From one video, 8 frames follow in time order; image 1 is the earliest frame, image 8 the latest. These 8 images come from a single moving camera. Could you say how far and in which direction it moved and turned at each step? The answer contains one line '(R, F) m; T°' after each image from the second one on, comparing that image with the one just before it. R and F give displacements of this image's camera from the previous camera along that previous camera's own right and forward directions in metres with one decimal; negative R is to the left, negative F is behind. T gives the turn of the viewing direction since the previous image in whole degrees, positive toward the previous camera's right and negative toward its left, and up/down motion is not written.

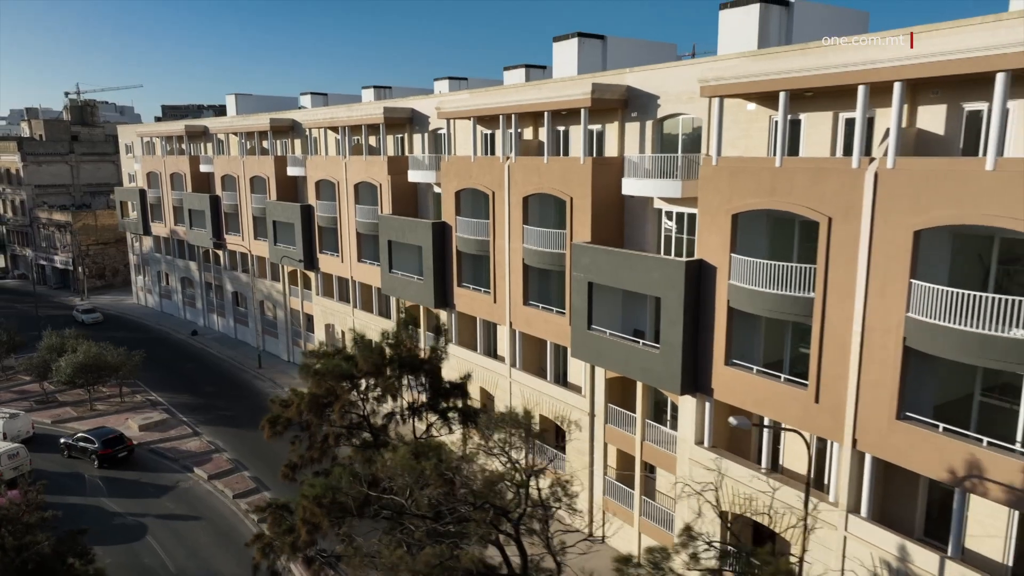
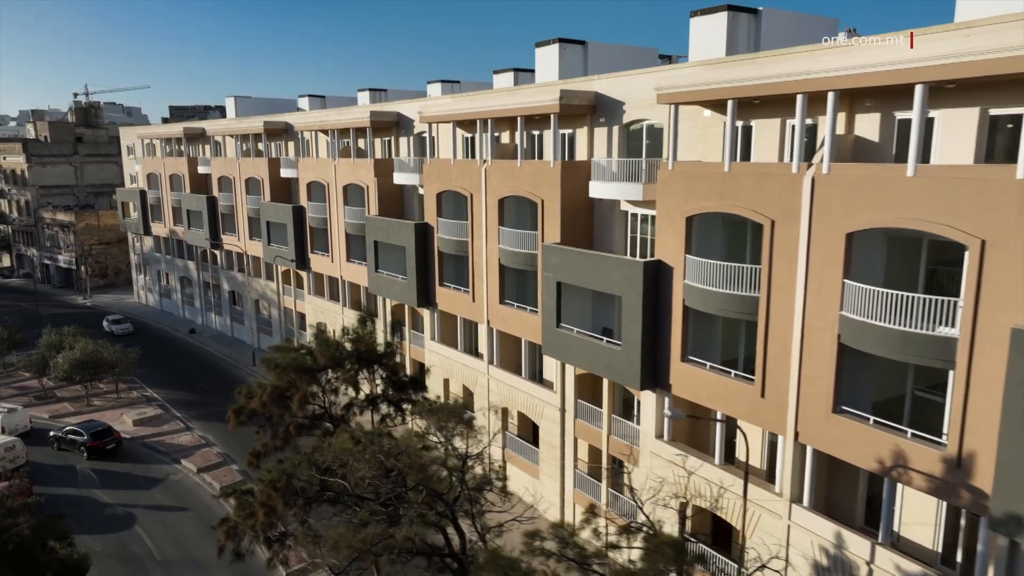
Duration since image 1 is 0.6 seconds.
(+1.2, -0.8) m; -1°
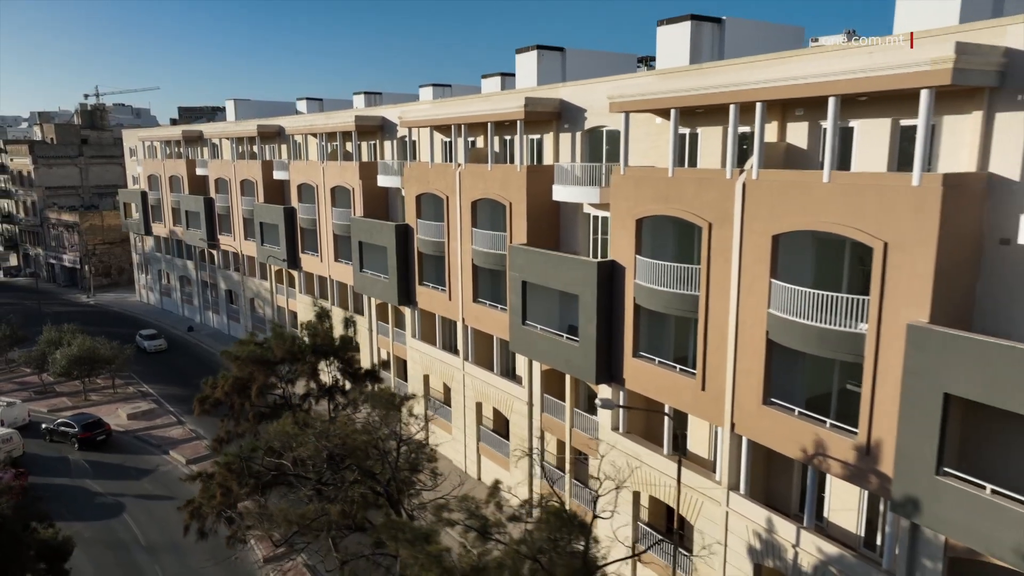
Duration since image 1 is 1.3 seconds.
(+1.4, -1.0) m; -1°
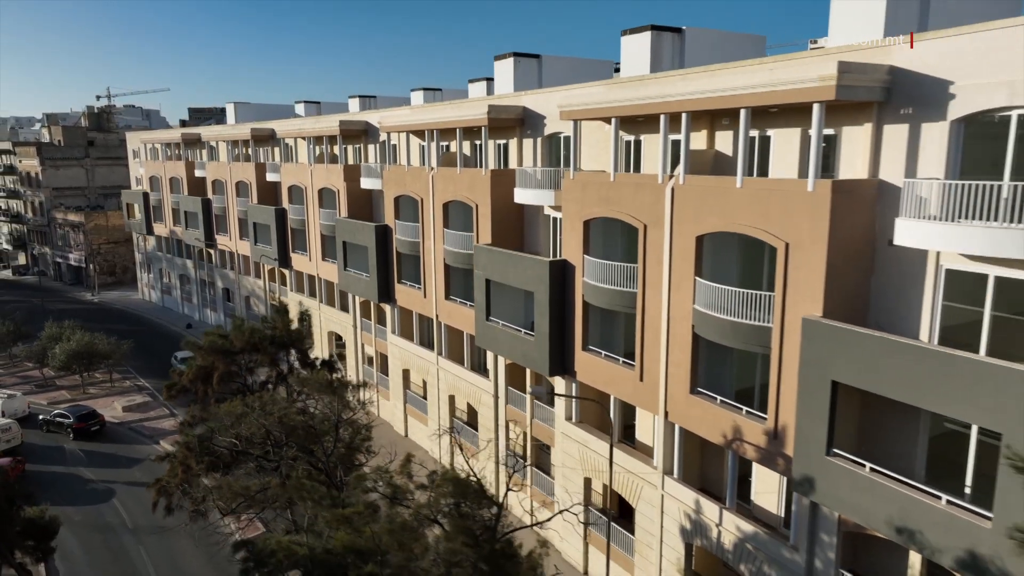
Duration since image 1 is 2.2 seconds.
(+1.6, -1.3) m; -1°
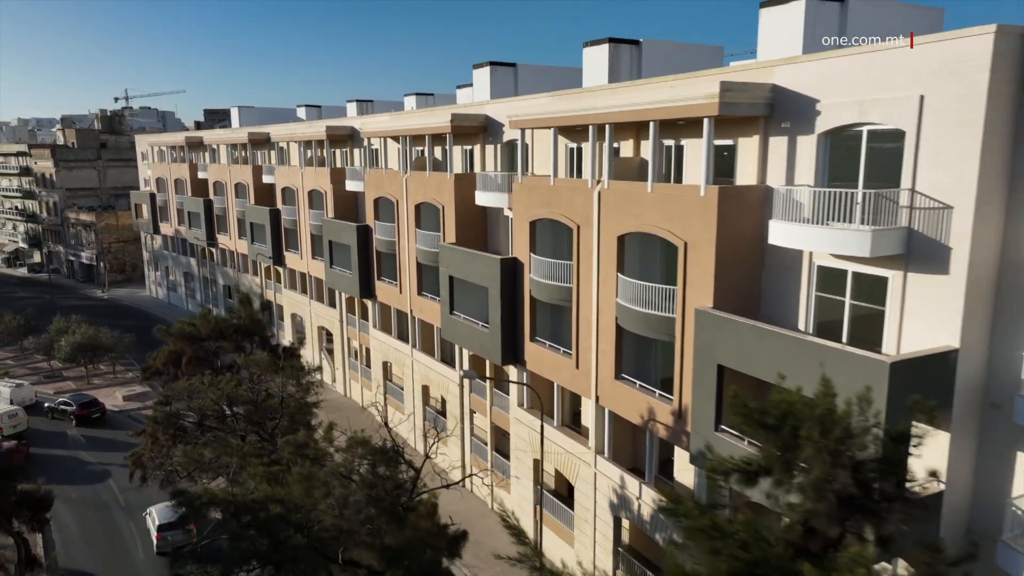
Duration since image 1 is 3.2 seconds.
(+2.0, -1.8) m; -1°
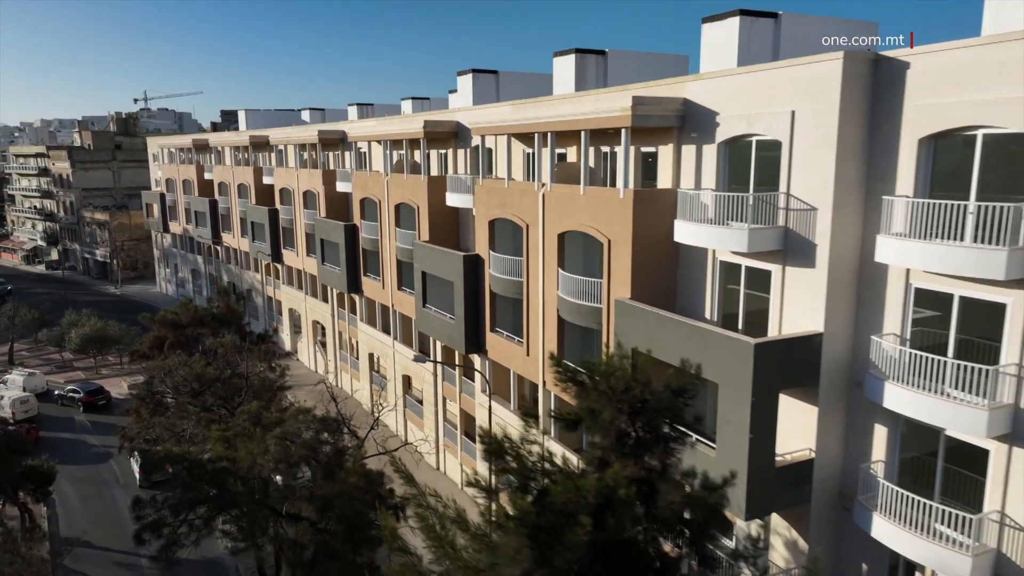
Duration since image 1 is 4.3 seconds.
(+1.9, -1.9) m; -1°
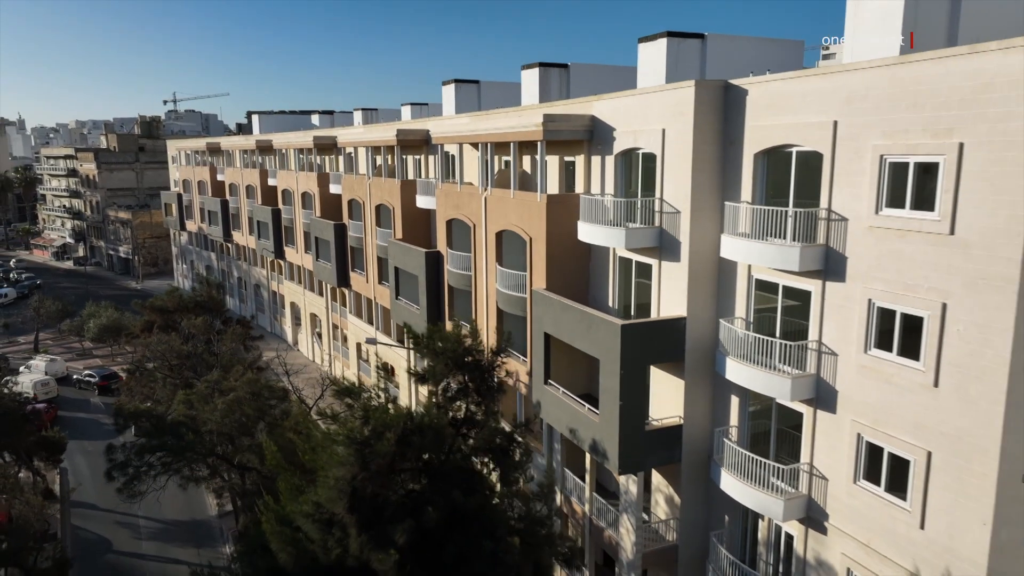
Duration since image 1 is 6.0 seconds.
(+2.7, -2.7) m; -2°
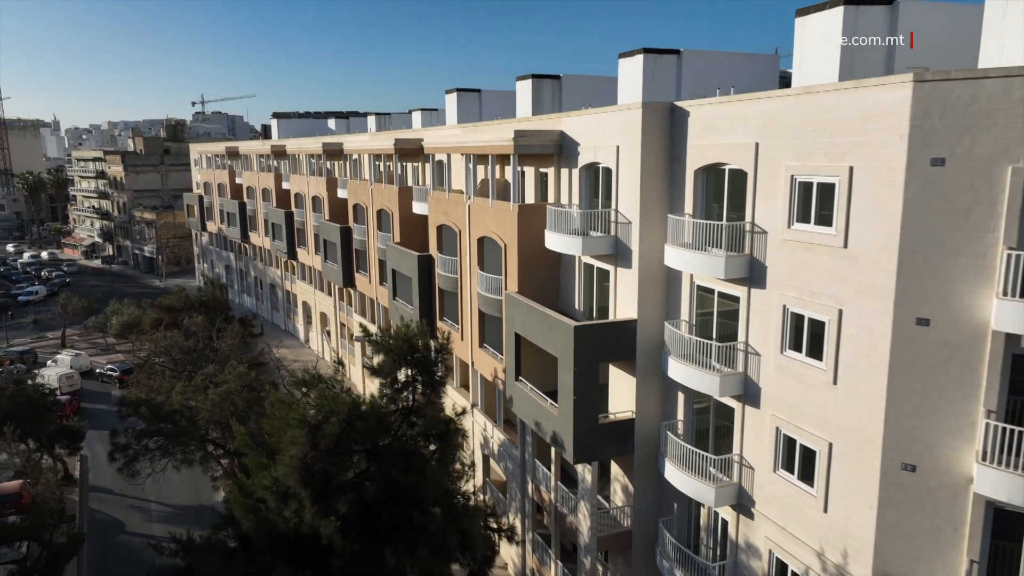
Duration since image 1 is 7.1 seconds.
(+1.5, -1.5) m; -2°
